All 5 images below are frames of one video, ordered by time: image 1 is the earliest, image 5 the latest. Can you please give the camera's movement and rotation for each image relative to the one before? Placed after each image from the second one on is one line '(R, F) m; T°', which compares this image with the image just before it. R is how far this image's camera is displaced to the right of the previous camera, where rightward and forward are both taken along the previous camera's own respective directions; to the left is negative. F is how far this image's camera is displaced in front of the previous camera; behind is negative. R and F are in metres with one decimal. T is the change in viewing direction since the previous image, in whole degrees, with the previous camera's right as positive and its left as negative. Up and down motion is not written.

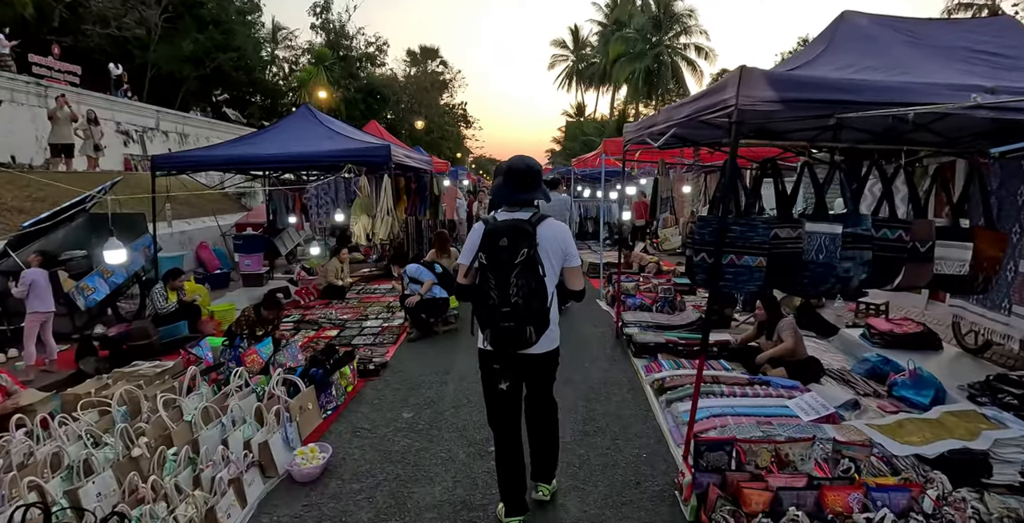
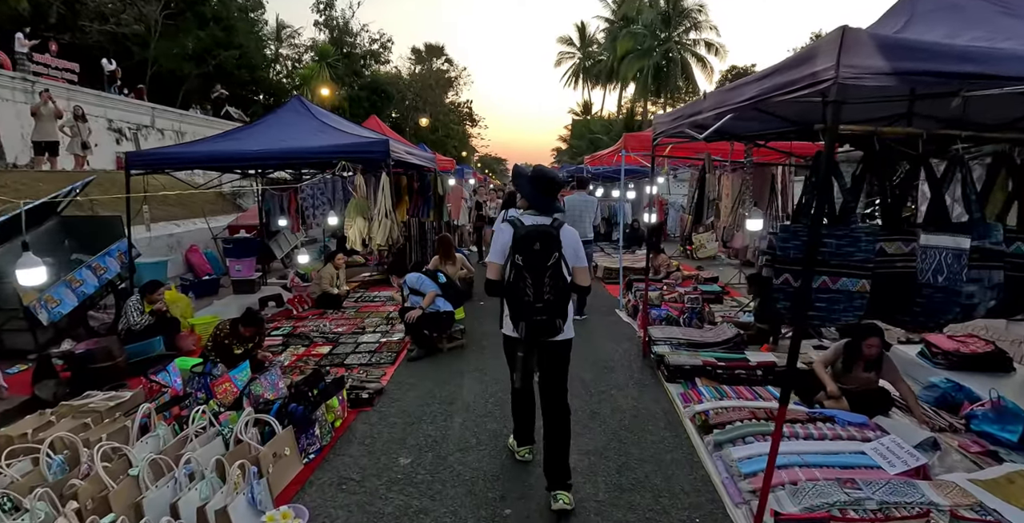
(-0.1, +0.6) m; -1°
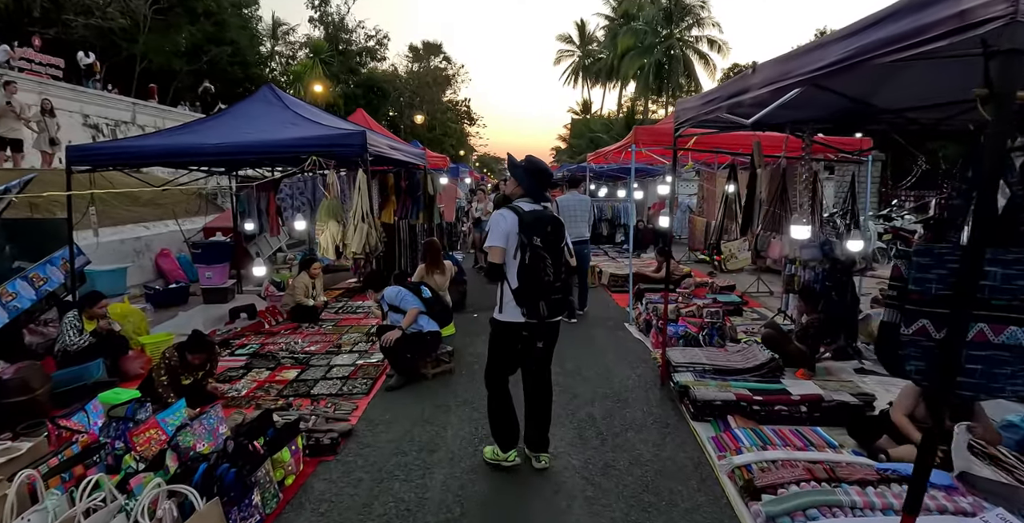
(0.0, +0.7) m; 0°
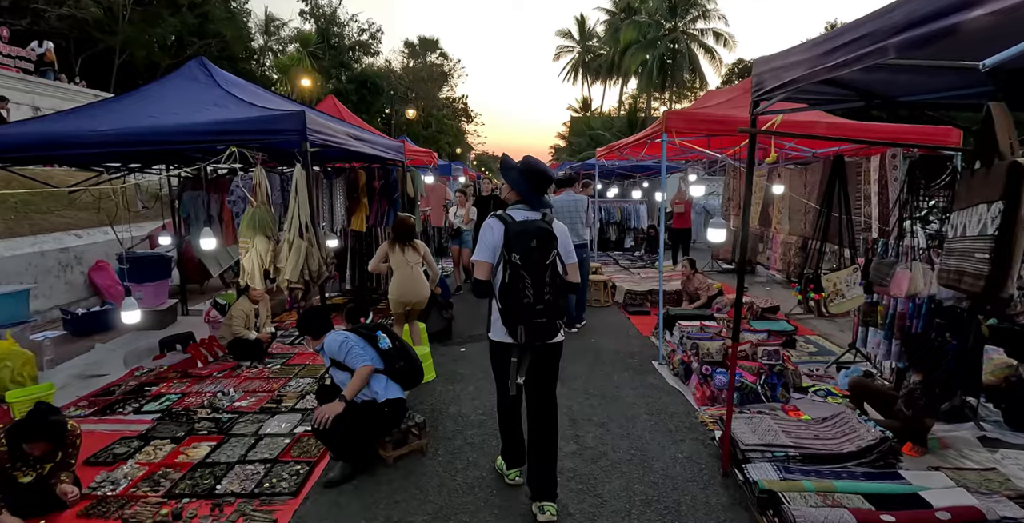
(0.0, +1.3) m; 0°
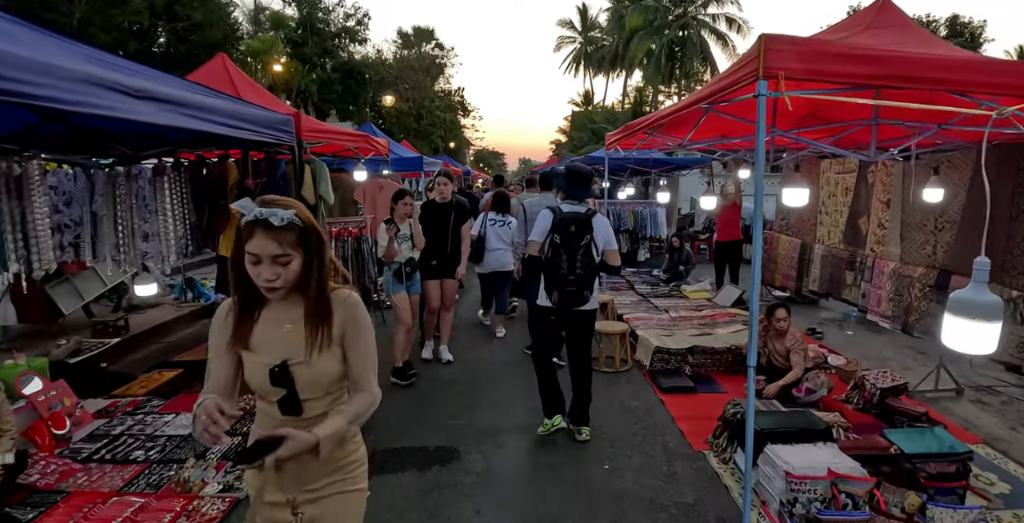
(+0.3, +2.3) m; 0°
